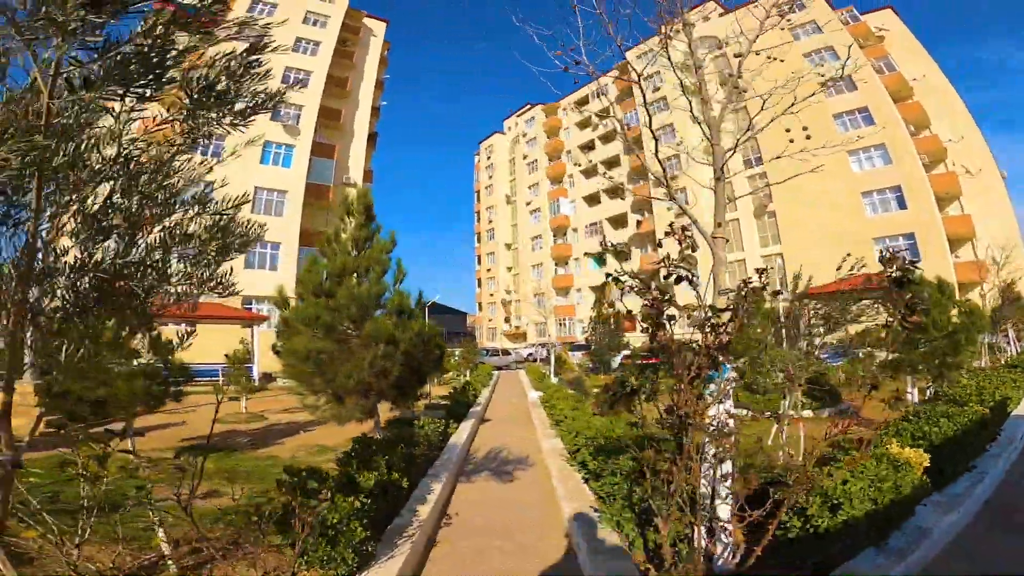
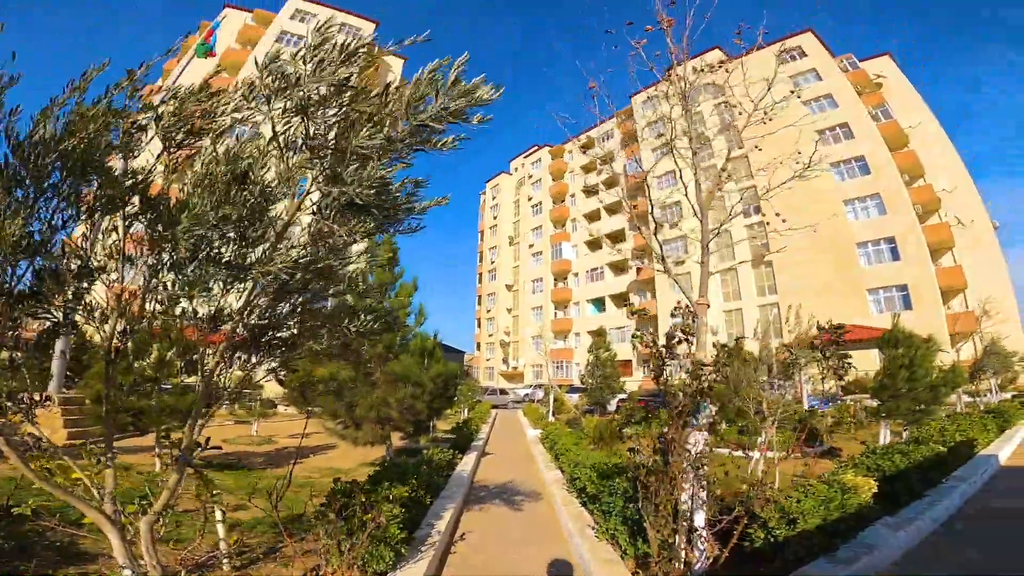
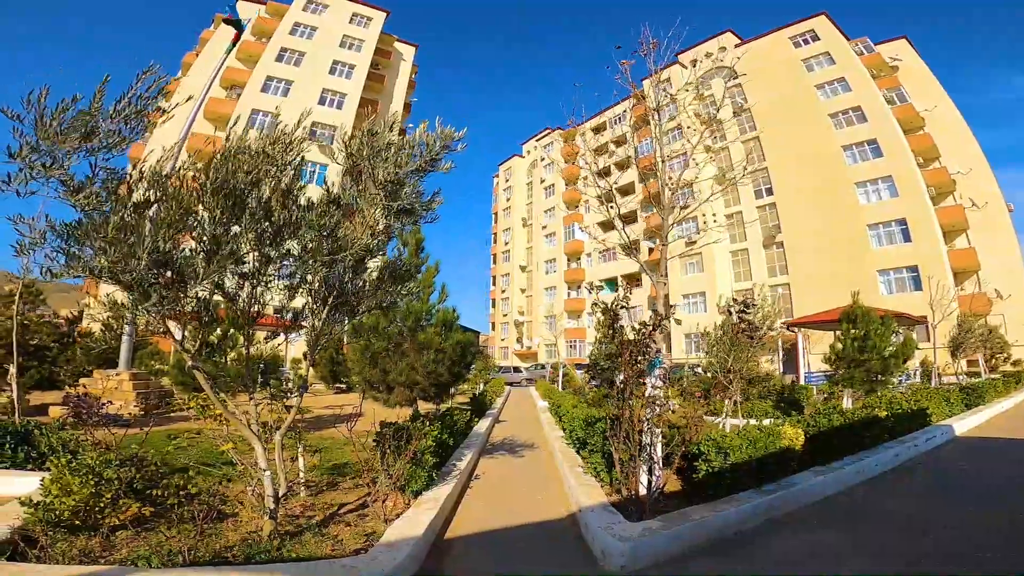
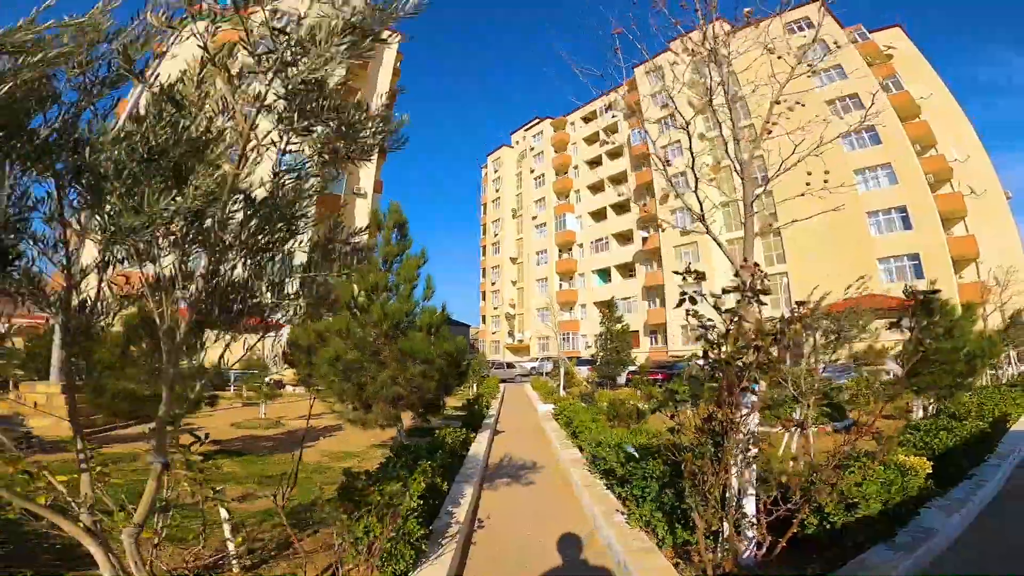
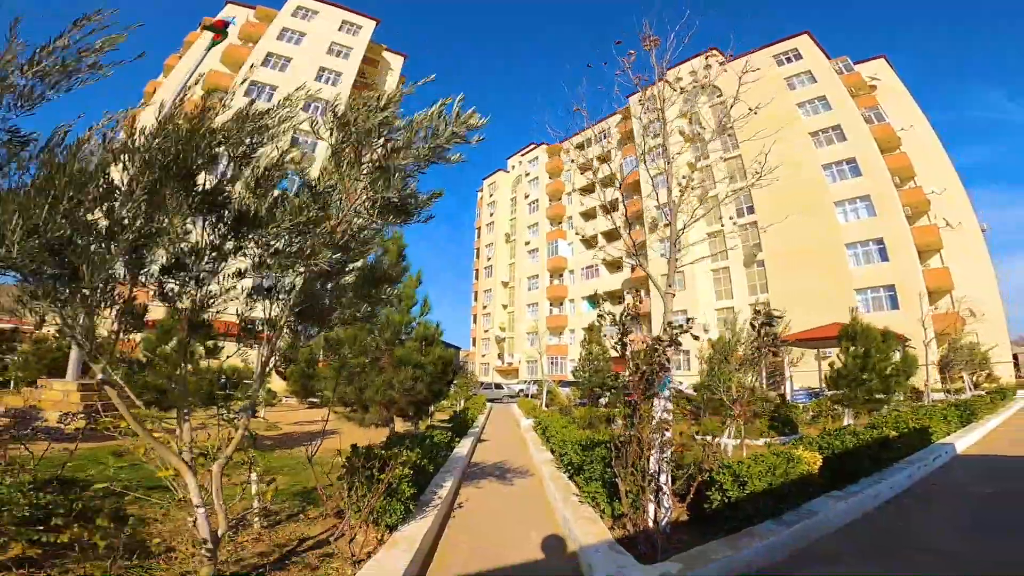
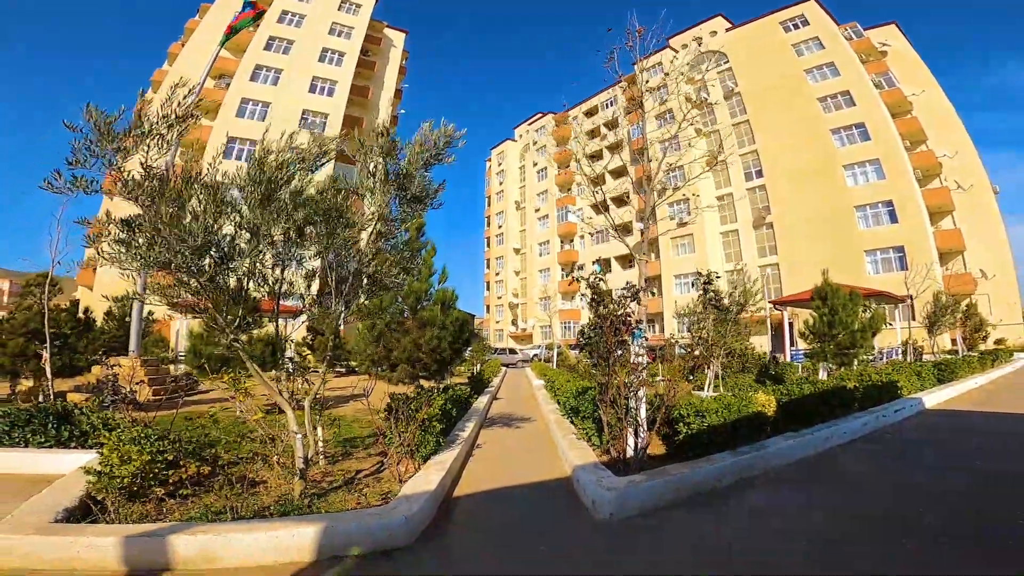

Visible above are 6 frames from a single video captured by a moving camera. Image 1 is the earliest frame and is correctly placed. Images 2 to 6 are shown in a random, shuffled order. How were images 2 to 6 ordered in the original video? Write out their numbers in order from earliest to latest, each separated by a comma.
4, 2, 5, 3, 6
